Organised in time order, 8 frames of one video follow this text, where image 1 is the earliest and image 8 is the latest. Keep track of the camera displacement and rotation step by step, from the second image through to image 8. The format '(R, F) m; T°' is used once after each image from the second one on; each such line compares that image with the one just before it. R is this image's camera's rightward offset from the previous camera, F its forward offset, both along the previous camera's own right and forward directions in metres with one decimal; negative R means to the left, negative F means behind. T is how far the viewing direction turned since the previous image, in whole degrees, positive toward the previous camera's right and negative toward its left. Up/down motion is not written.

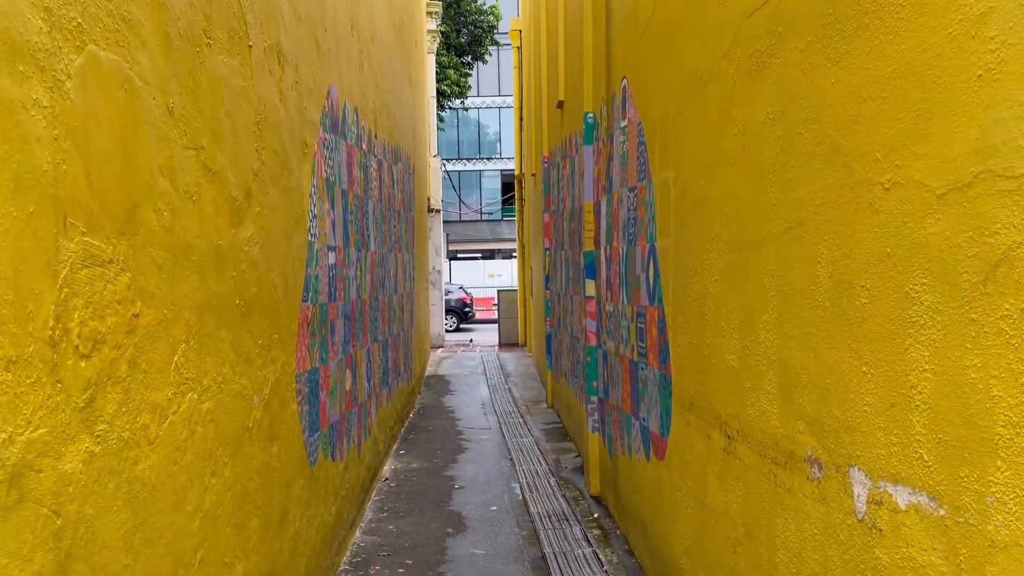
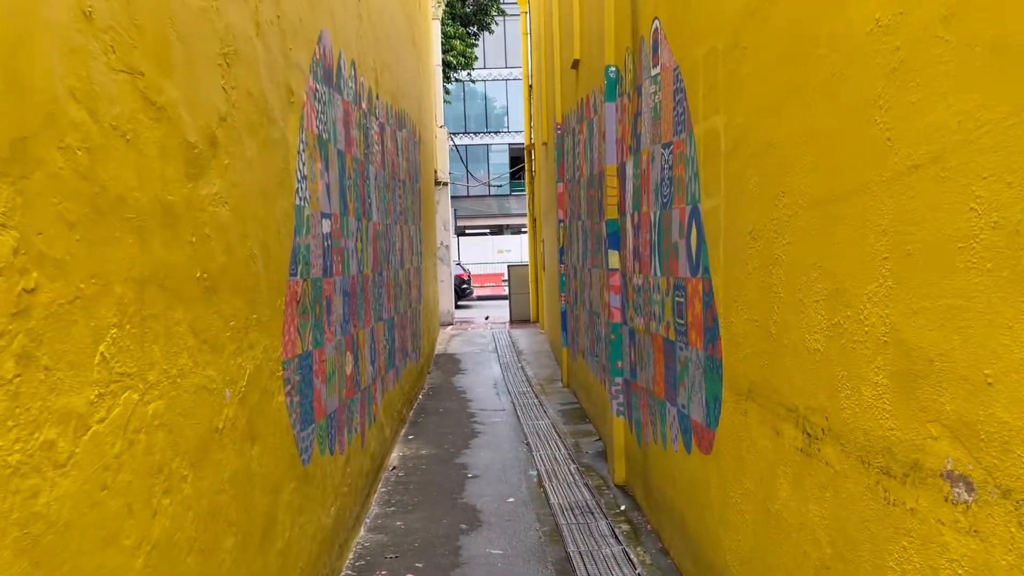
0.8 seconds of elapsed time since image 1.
(-0.1, +0.6) m; -1°
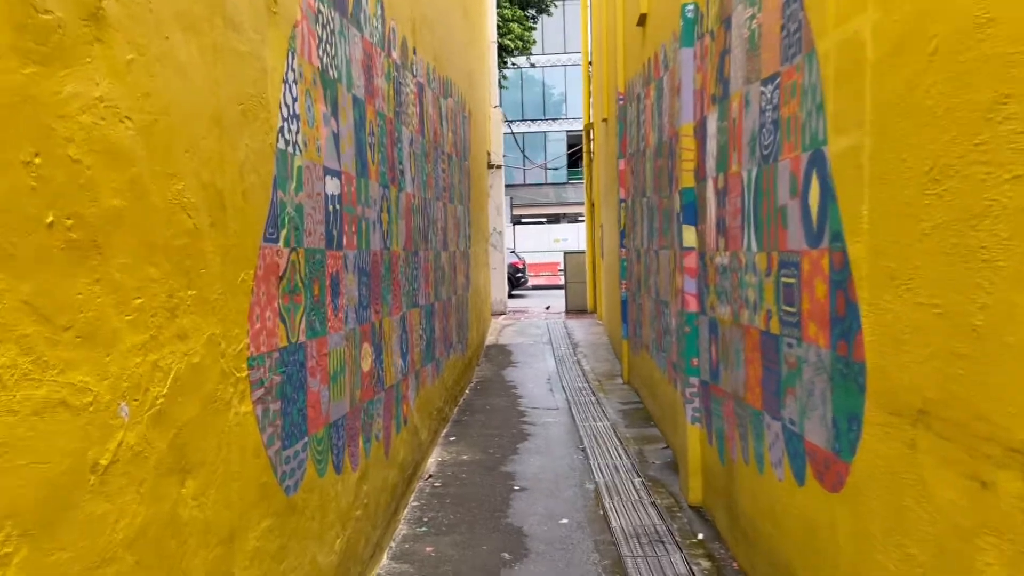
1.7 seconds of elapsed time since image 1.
(0.0, +1.0) m; -4°
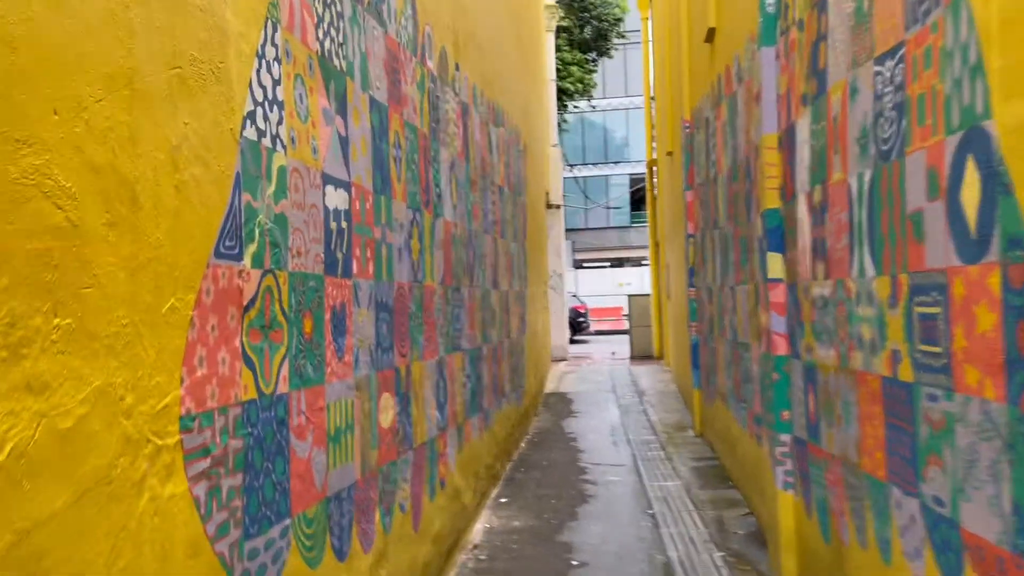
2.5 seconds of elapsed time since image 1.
(+0.1, +0.7) m; -4°
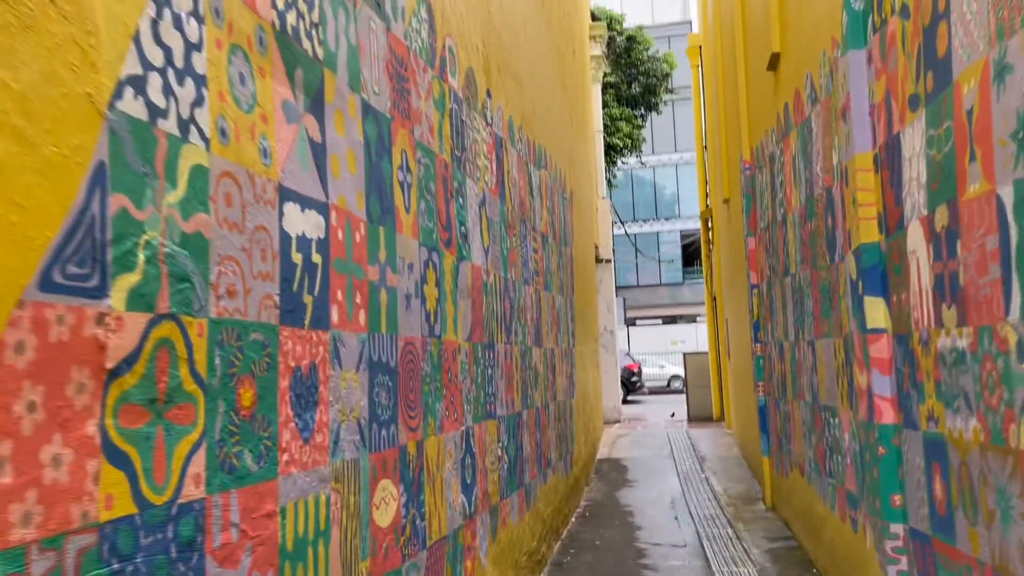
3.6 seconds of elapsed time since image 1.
(+0.1, +0.8) m; -3°
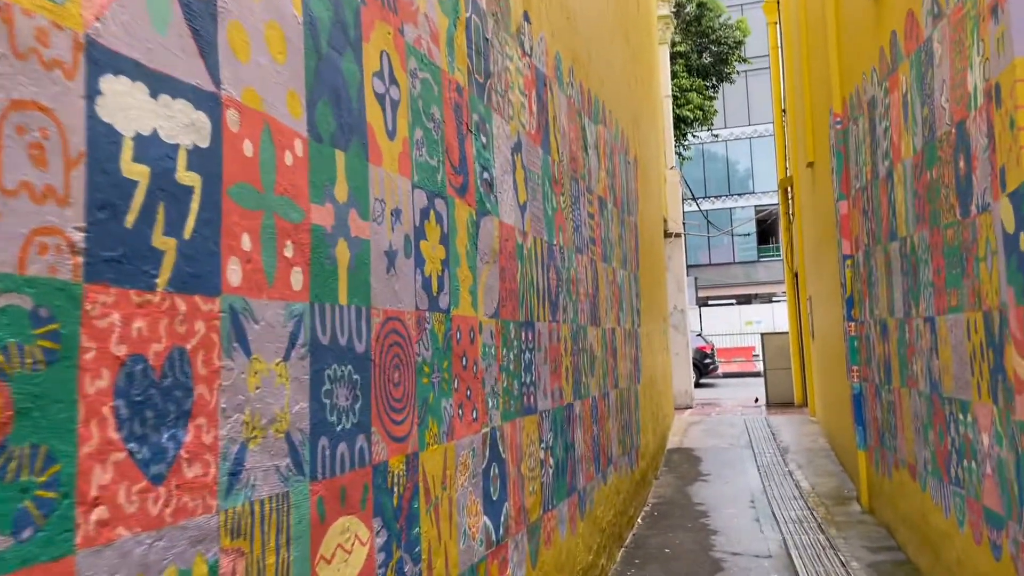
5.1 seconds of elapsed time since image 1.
(+0.1, +0.9) m; -5°
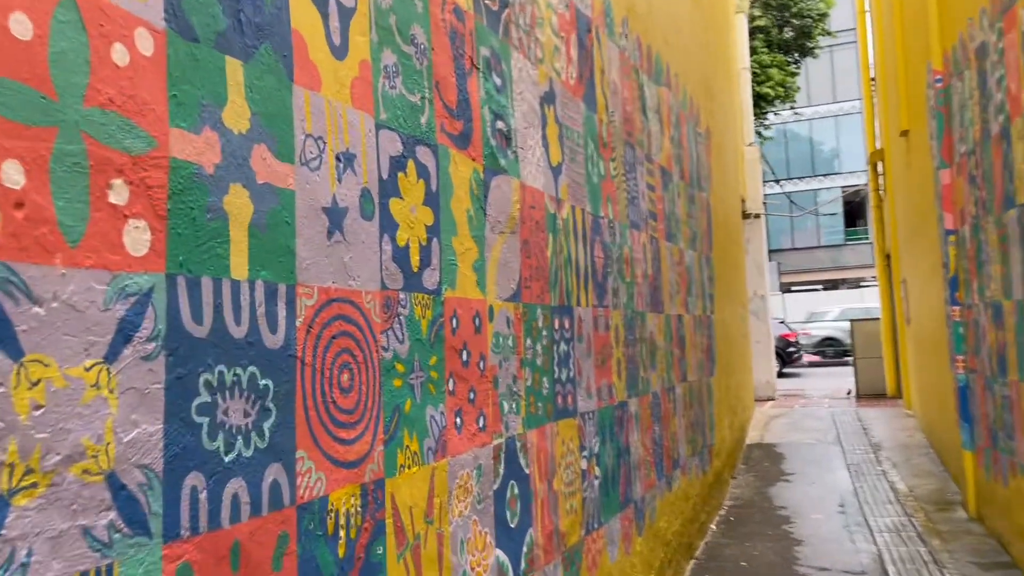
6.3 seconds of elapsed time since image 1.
(+0.2, +0.6) m; -5°
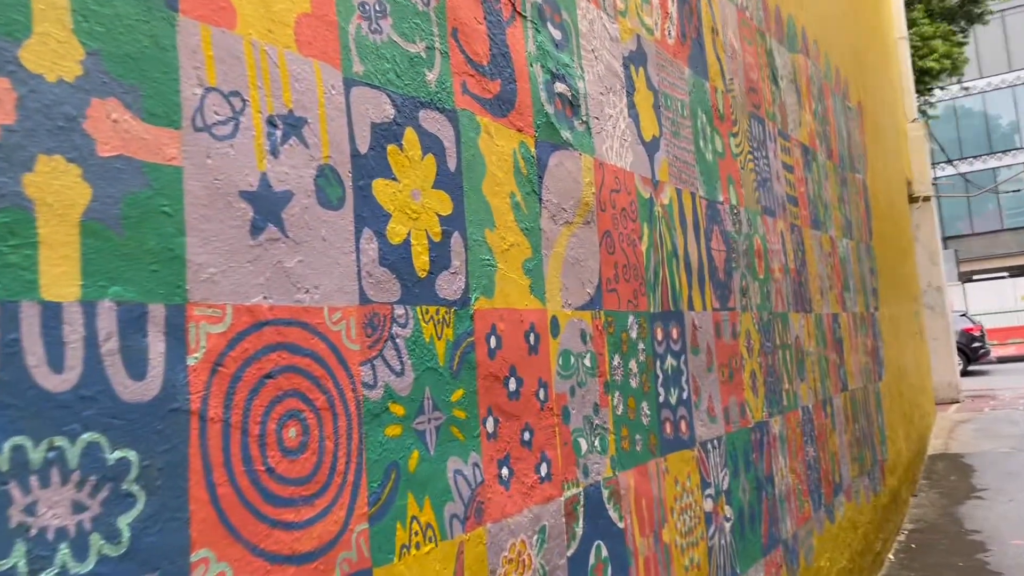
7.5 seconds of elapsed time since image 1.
(+0.2, +0.5) m; -10°
